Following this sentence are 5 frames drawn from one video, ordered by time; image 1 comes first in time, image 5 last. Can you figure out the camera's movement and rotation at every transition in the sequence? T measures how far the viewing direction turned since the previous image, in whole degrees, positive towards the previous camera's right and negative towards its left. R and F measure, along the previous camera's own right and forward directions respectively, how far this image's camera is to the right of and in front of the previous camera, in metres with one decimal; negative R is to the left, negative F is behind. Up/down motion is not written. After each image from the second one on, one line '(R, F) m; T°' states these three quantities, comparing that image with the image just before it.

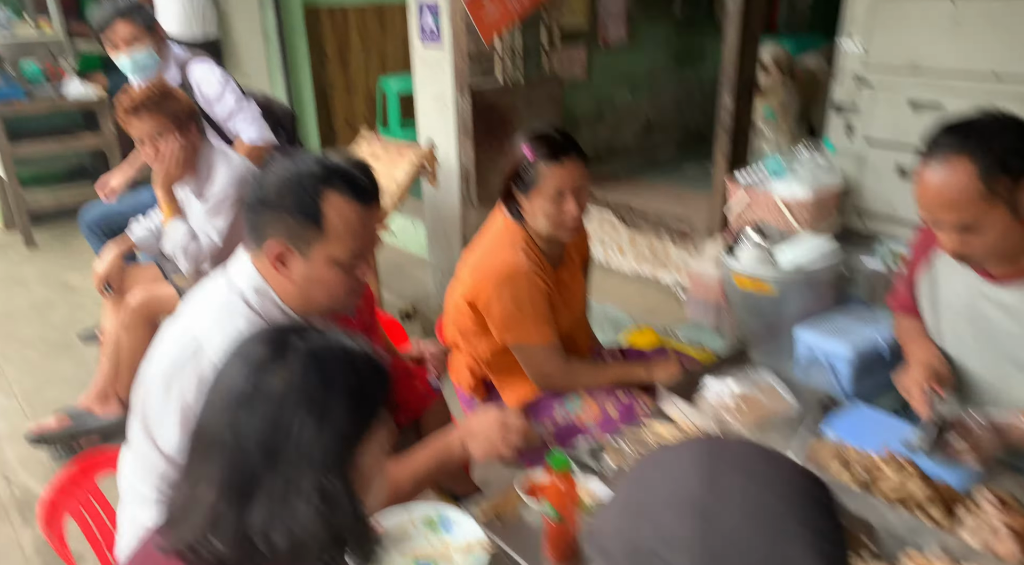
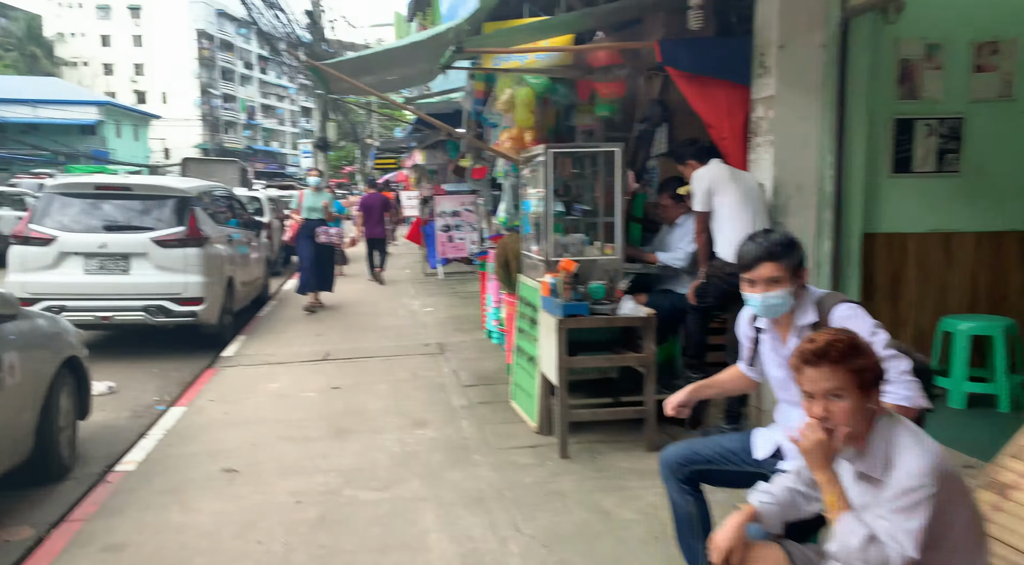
(-0.7, +0.2) m; -33°
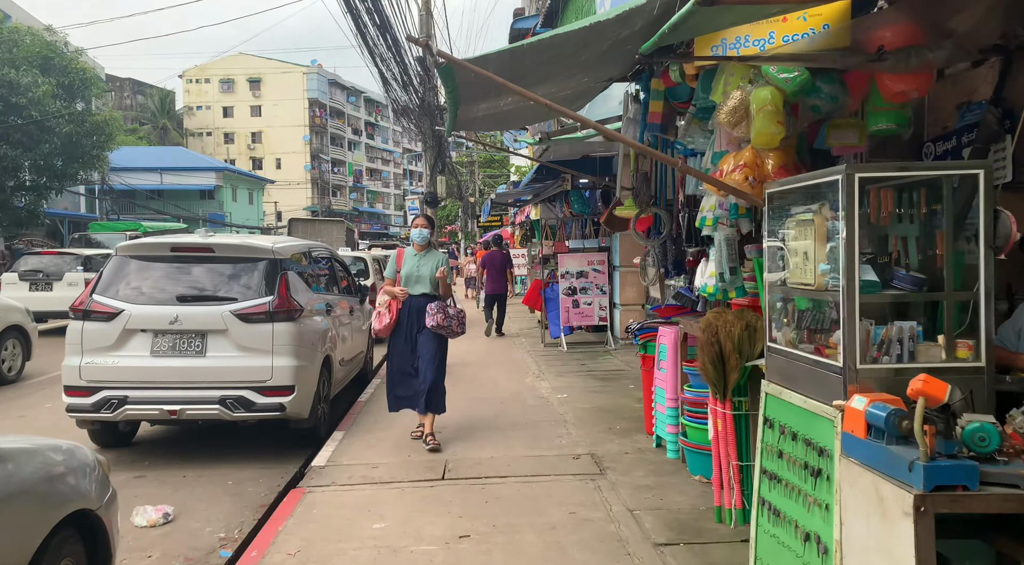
(-0.6, +1.8) m; -7°
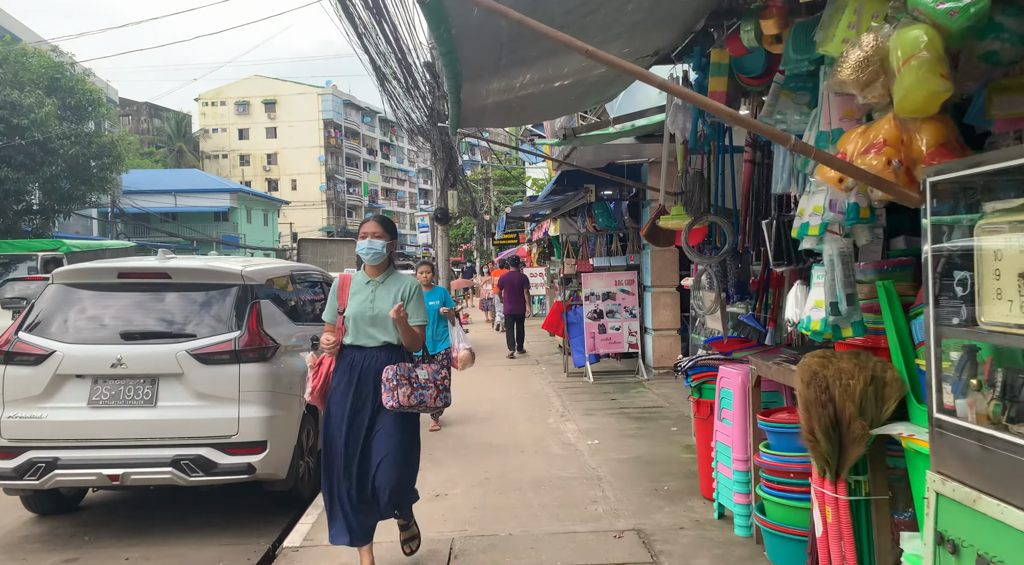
(0.0, +1.1) m; -1°
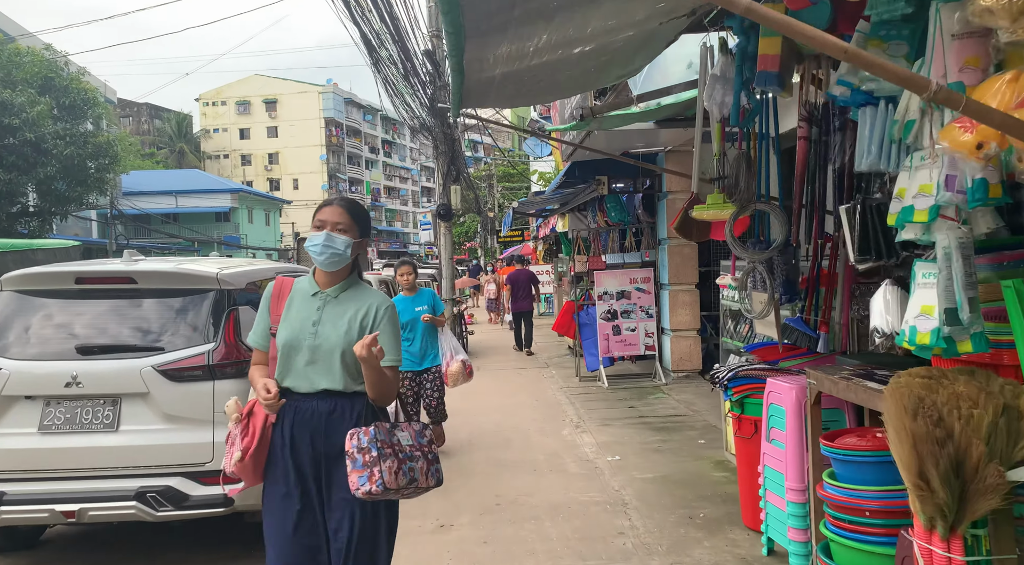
(0.0, +0.6) m; 0°
